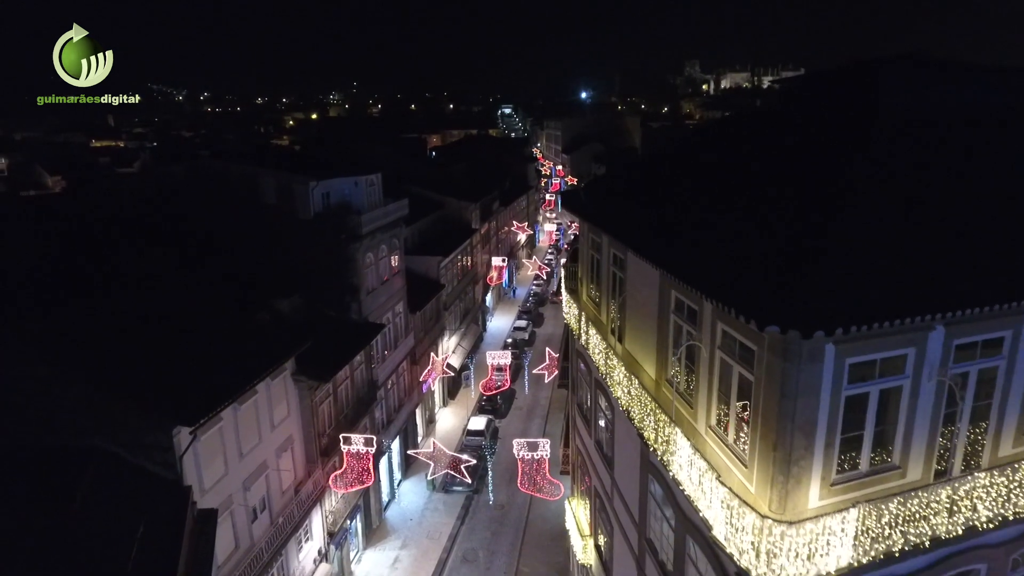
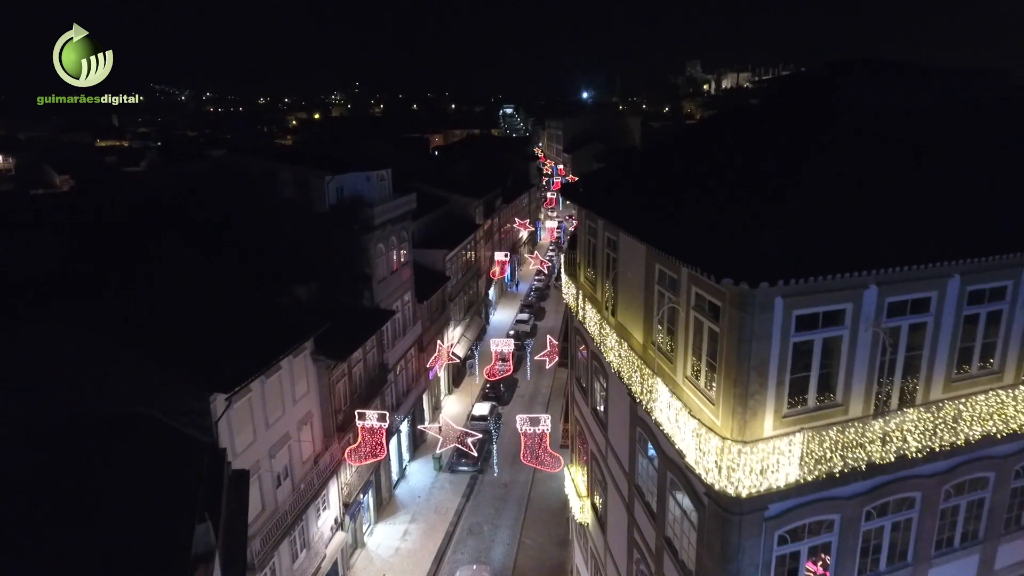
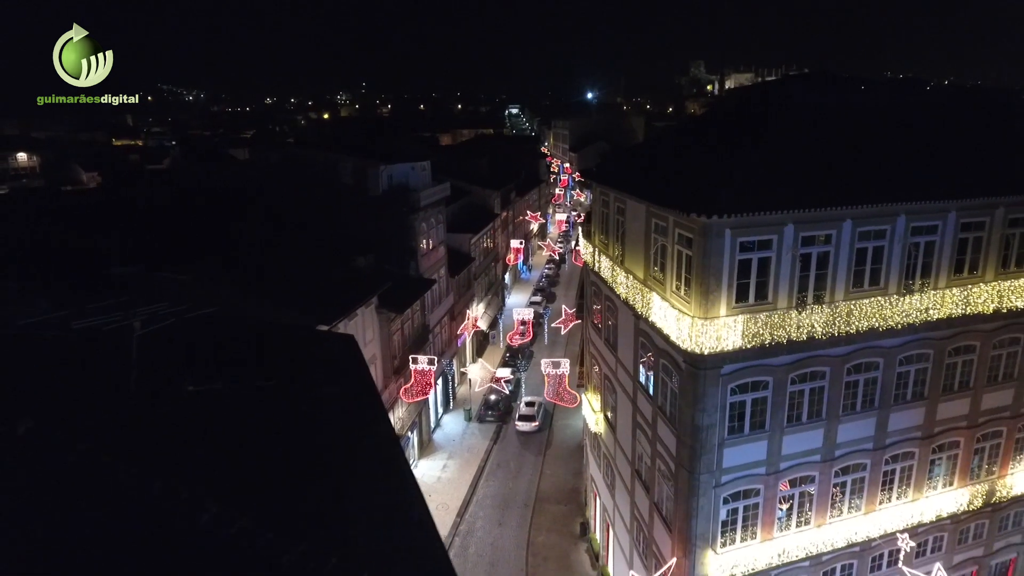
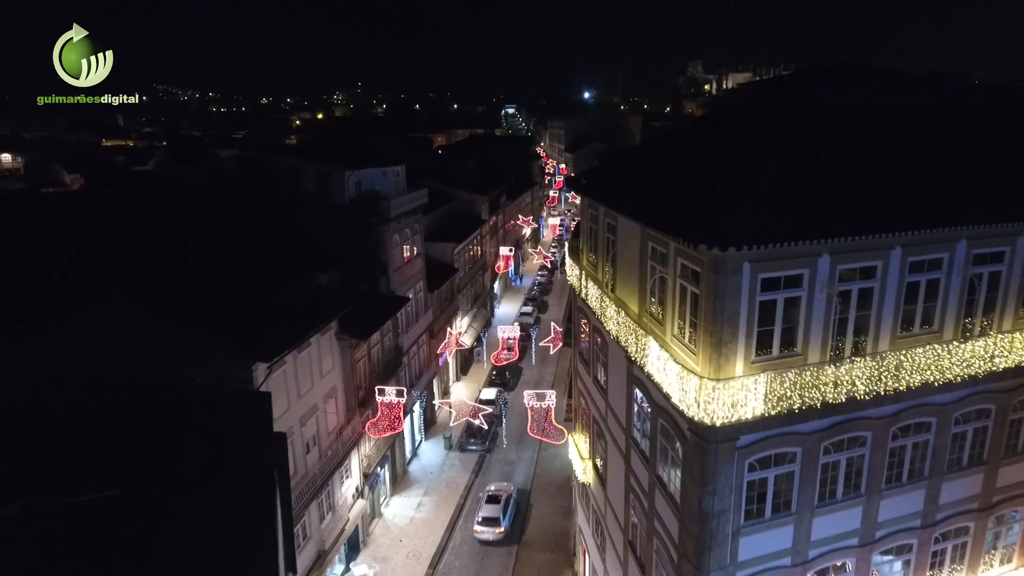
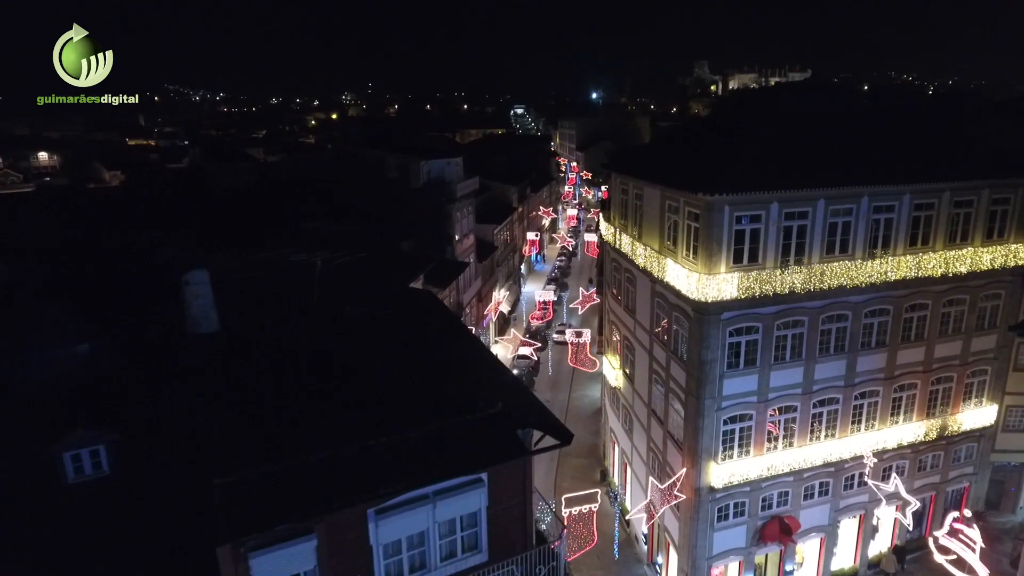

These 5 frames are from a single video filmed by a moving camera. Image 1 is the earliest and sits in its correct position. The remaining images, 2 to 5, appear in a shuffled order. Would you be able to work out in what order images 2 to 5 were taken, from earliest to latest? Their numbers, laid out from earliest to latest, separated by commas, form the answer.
2, 4, 3, 5
